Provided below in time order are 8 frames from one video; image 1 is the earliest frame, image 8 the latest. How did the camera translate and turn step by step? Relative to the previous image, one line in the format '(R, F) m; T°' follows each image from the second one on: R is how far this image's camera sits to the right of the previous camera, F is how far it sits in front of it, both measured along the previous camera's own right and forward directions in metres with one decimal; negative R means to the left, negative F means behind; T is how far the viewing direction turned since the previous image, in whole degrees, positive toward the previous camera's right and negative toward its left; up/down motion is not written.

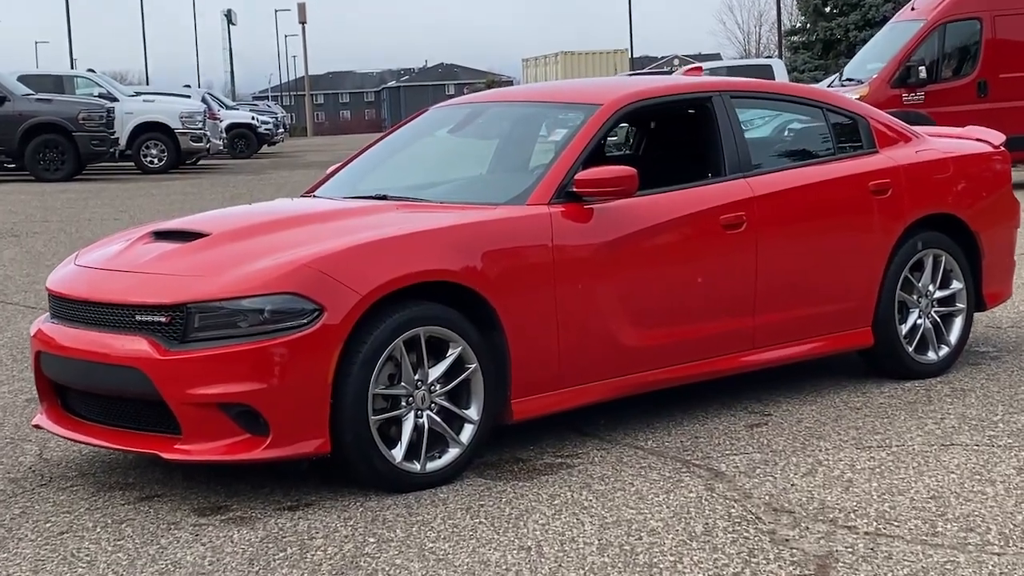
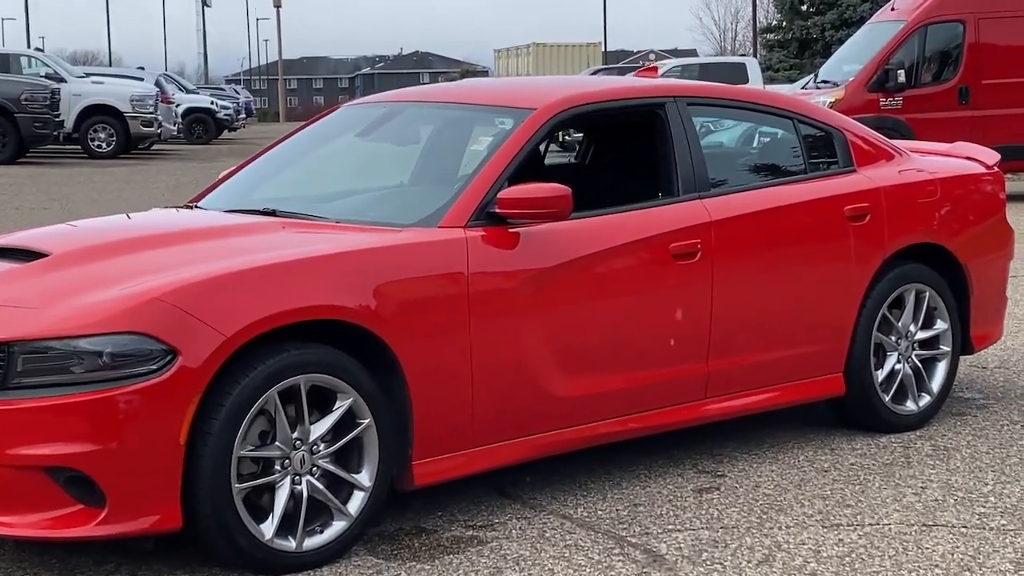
(+0.2, +0.8) m; +1°
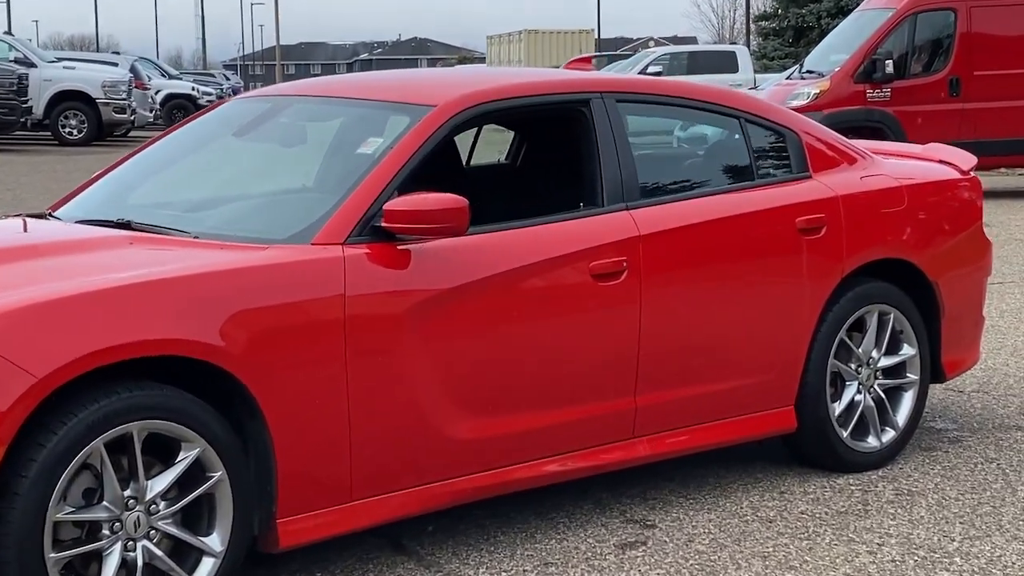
(+0.3, +0.6) m; 0°
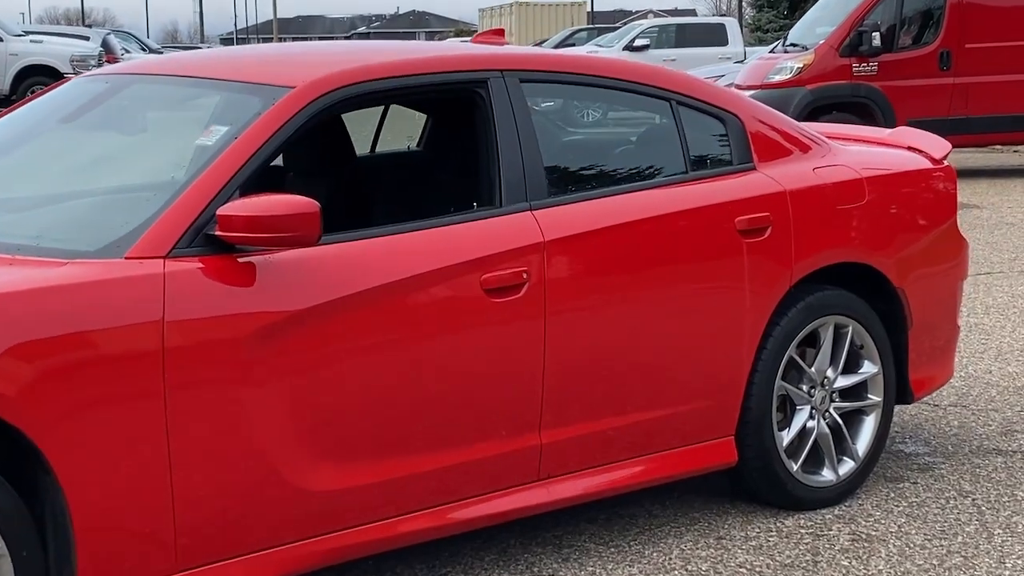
(+0.3, +0.6) m; 0°
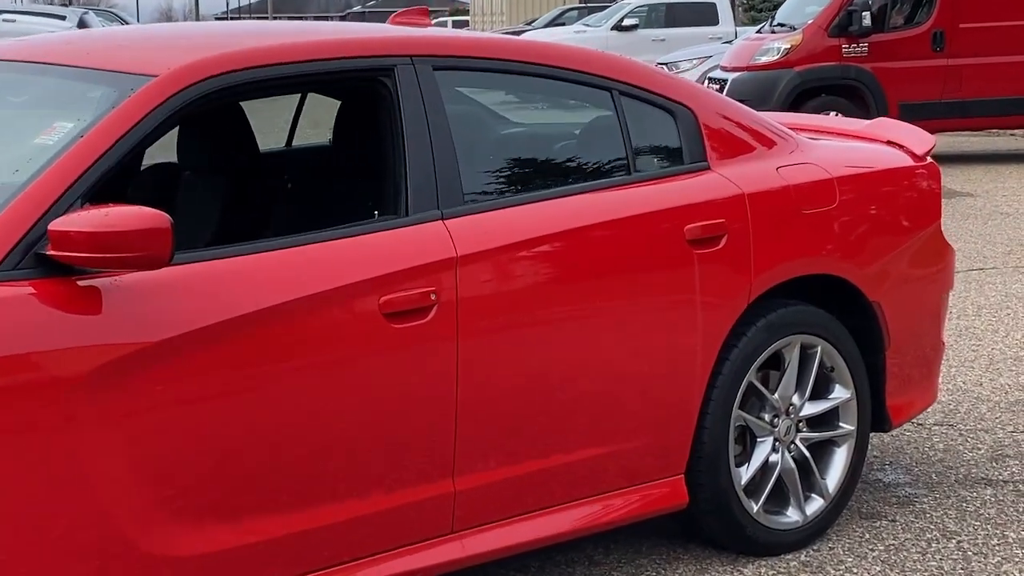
(+0.2, +0.5) m; 0°
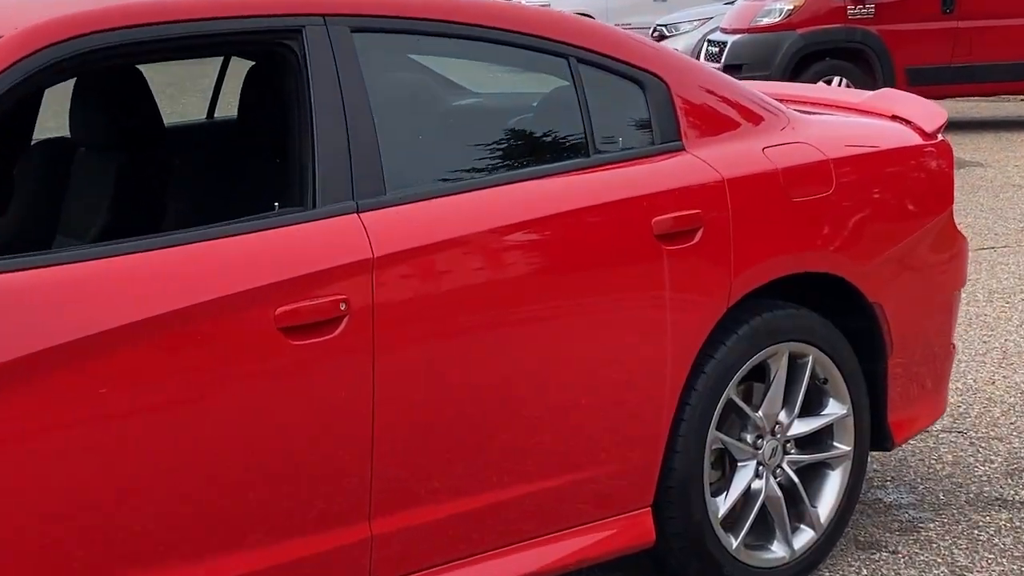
(+0.1, +0.5) m; 0°
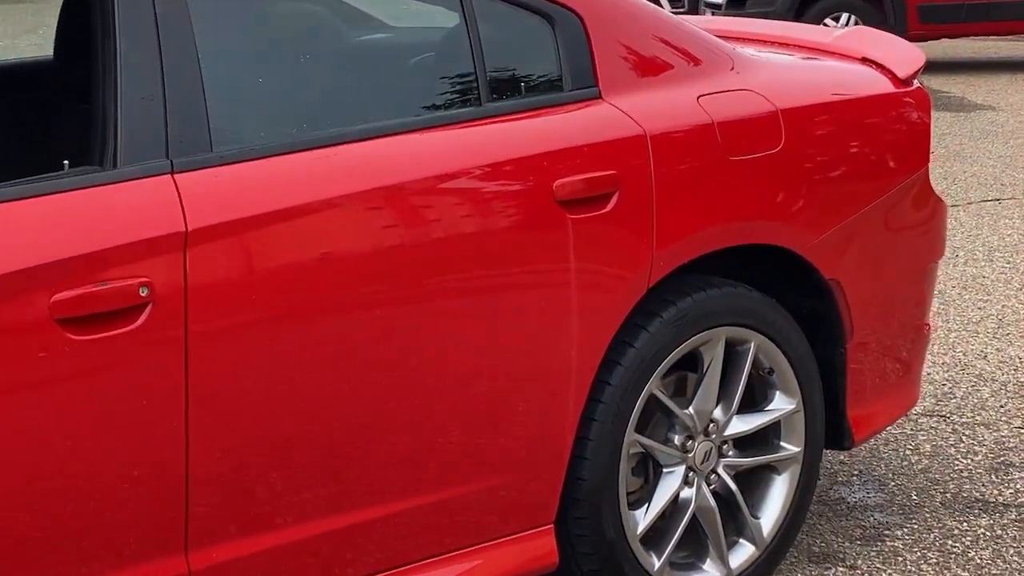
(+0.2, +0.5) m; -1°
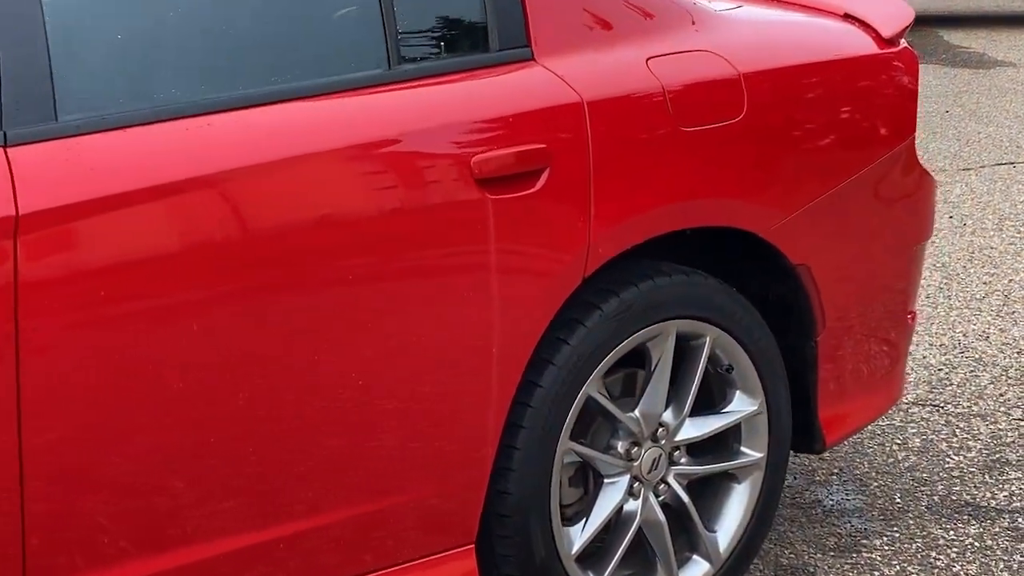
(+0.1, +0.3) m; -1°
